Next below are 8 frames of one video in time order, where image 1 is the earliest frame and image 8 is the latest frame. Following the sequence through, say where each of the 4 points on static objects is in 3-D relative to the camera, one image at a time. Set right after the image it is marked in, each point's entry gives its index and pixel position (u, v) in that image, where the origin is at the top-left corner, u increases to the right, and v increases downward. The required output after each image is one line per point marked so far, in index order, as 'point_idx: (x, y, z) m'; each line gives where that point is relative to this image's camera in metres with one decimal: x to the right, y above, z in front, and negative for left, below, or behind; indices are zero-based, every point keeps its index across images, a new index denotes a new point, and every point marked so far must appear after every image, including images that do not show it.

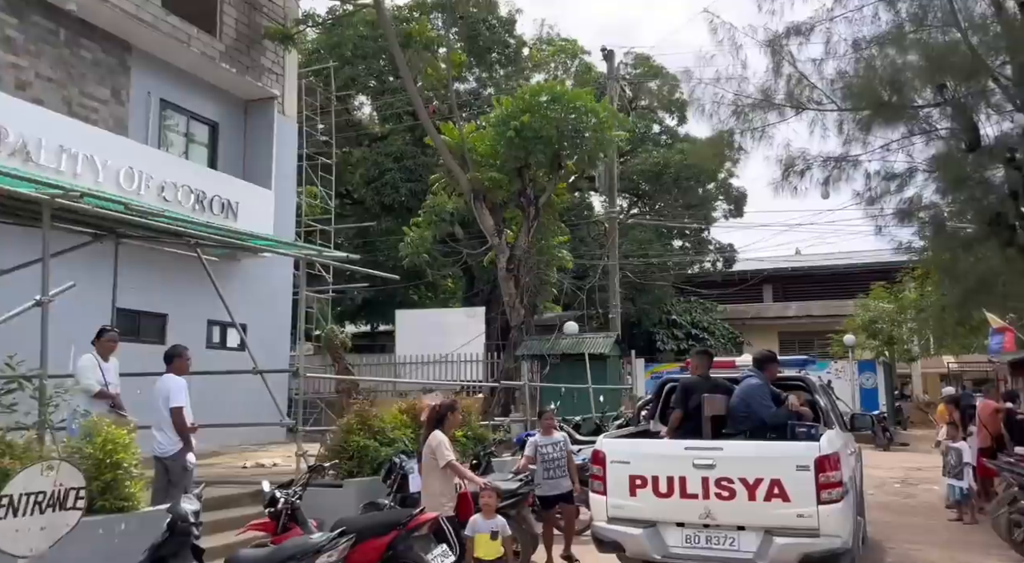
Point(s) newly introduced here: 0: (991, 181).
0: (+6.6, +1.4, +10.5) m
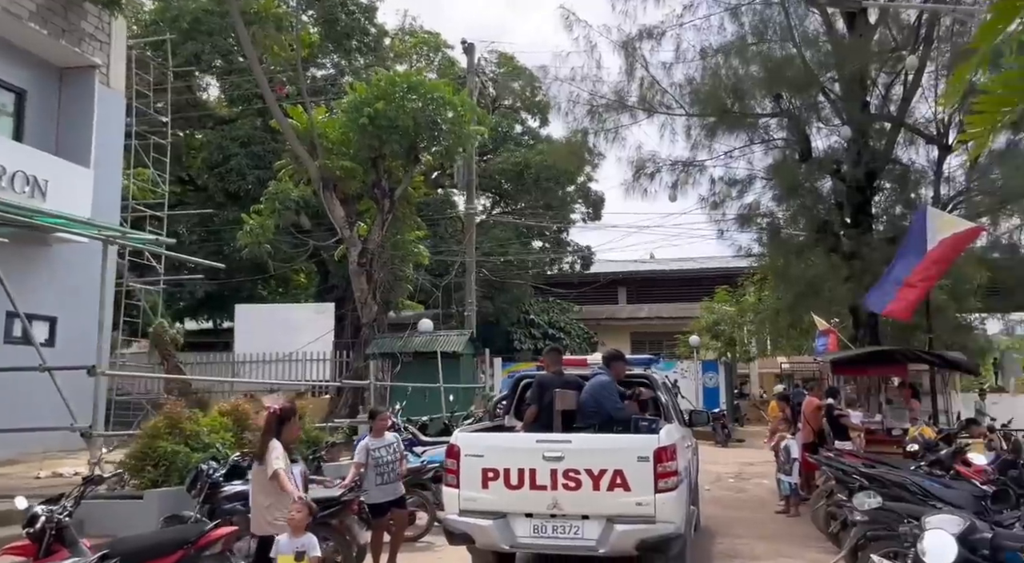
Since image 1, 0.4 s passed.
0: (+4.5, +1.3, +11.1) m
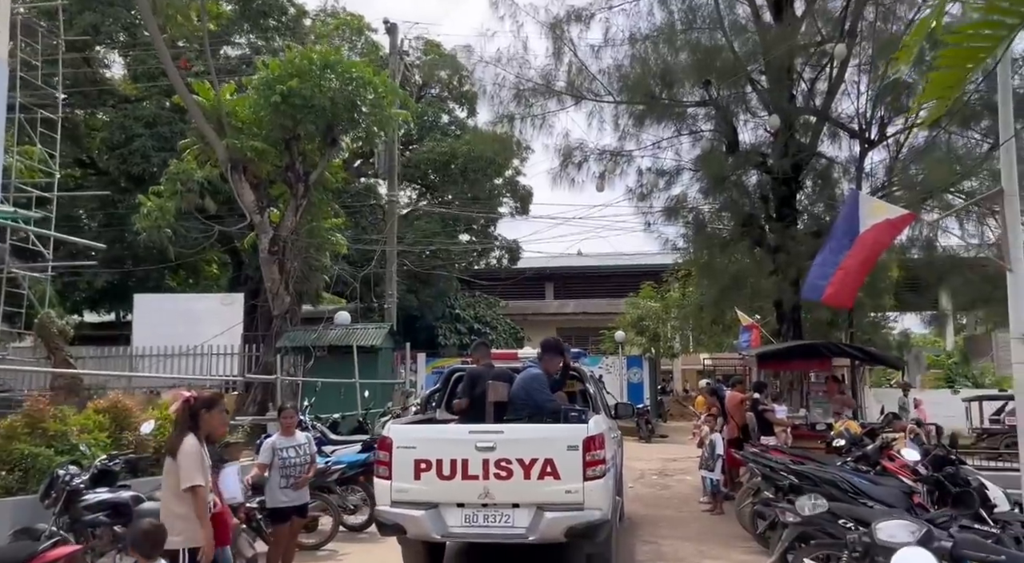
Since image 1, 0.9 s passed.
0: (+3.4, +1.4, +11.0) m
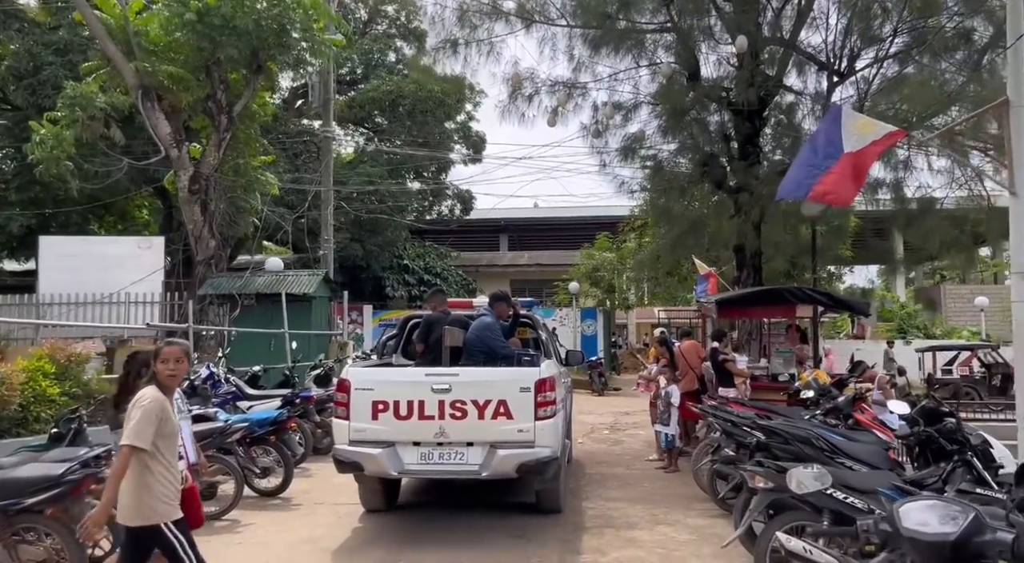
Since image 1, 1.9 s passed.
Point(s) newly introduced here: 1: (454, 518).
0: (+2.7, +2.2, +10.3) m
1: (-0.4, -1.8, +5.7) m
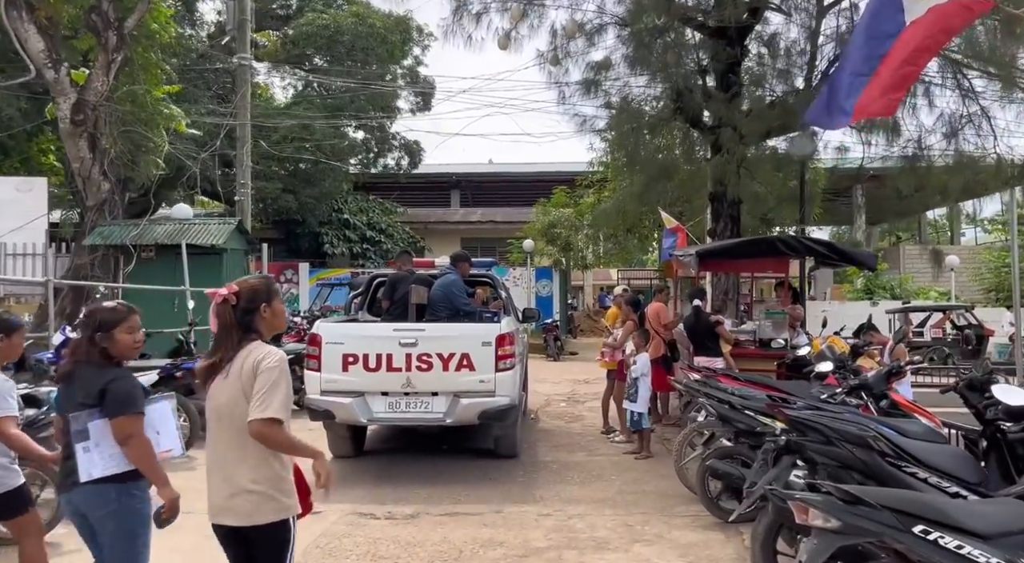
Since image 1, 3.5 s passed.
0: (+2.0, +2.8, +8.9) m
1: (-0.8, -1.4, +4.4) m
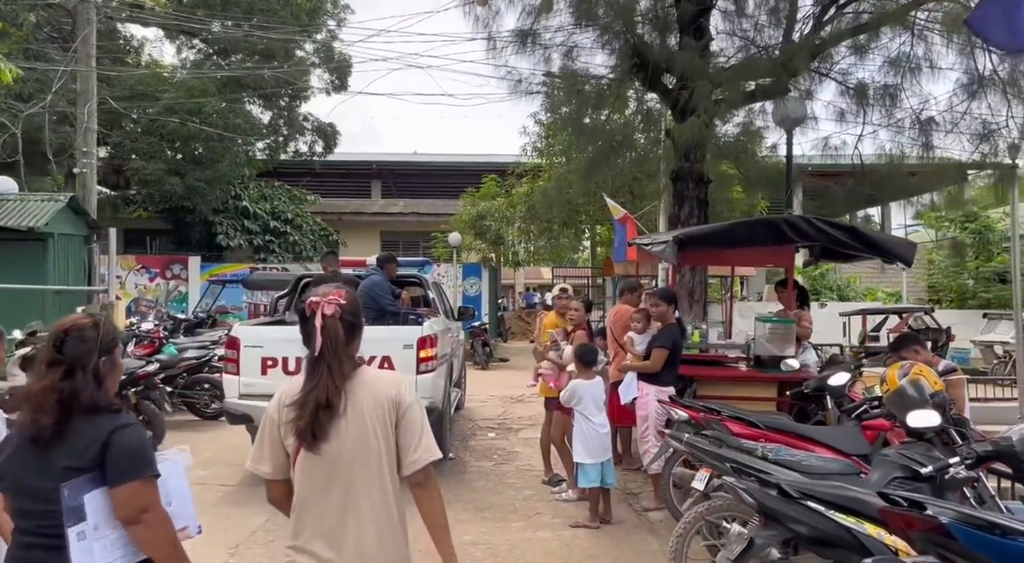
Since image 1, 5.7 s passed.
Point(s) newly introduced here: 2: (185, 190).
0: (+1.2, +2.8, +7.1) m
1: (-1.2, -1.4, +2.4) m
2: (-7.0, +2.0, +16.6) m
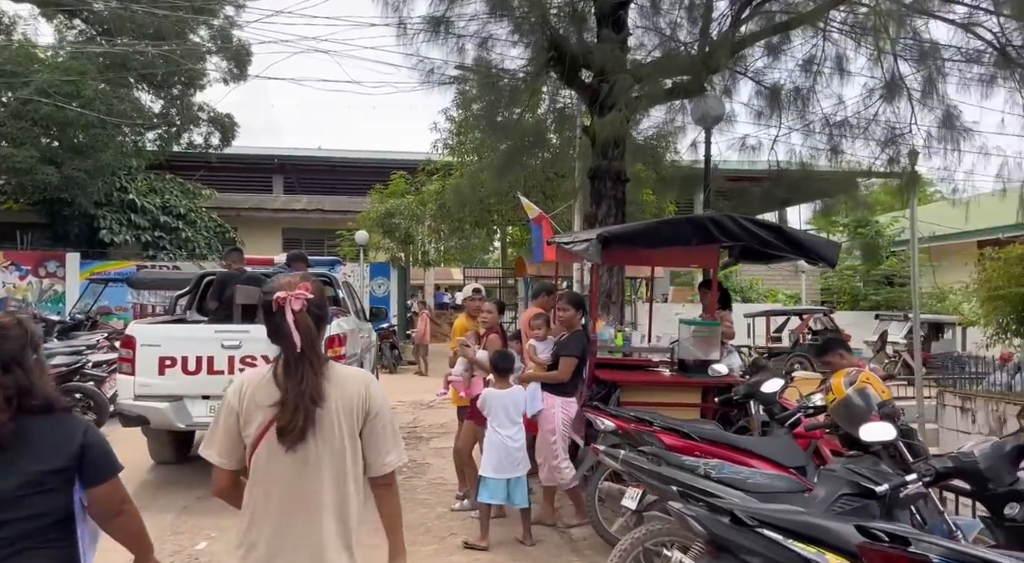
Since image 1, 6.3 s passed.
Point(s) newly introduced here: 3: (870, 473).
0: (+0.5, +2.8, +6.9) m
1: (-1.4, -1.4, +1.8) m
2: (-8.9, +2.0, +15.3) m
3: (+1.2, -0.7, +2.6) m
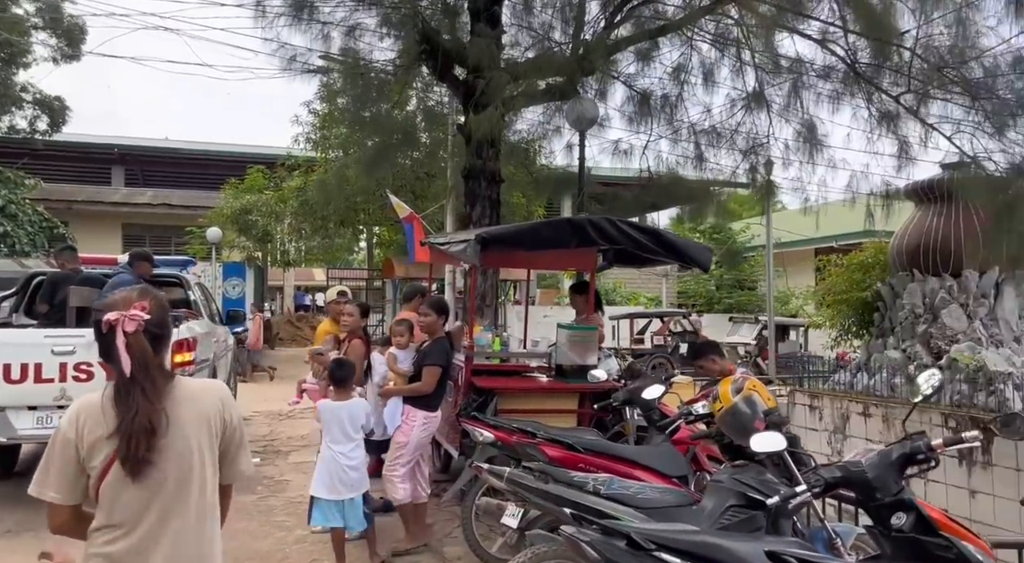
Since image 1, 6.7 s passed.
0: (-0.7, +2.8, +6.6) m
1: (-1.6, -1.4, +1.3) m
2: (-11.3, +2.0, +13.3) m
3: (+0.8, -0.7, +2.6) m
